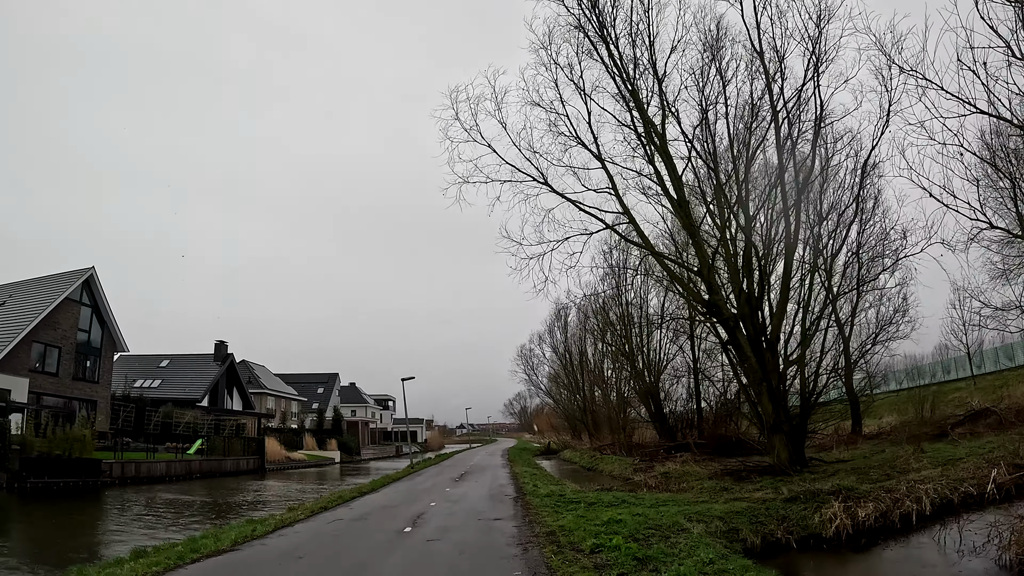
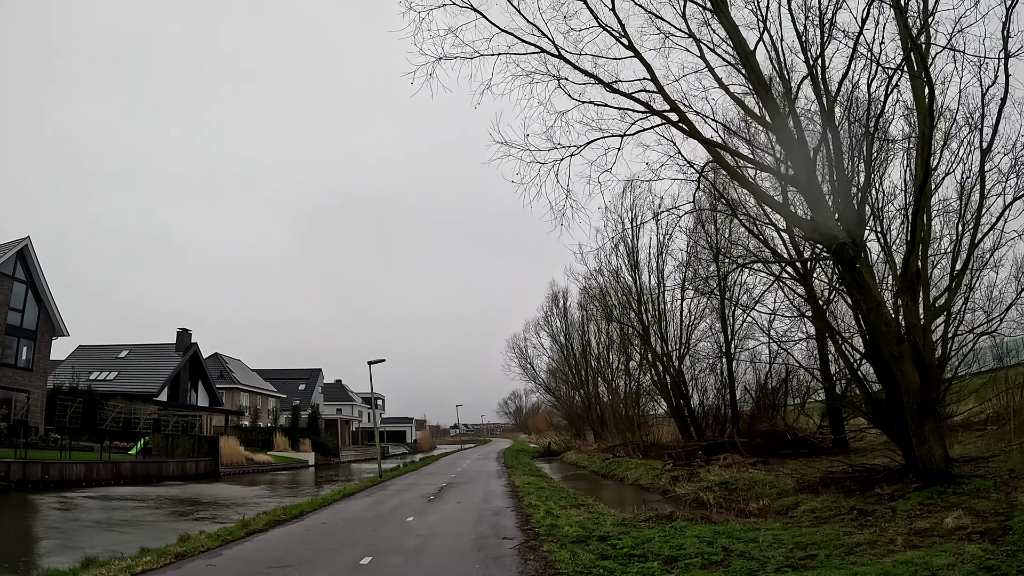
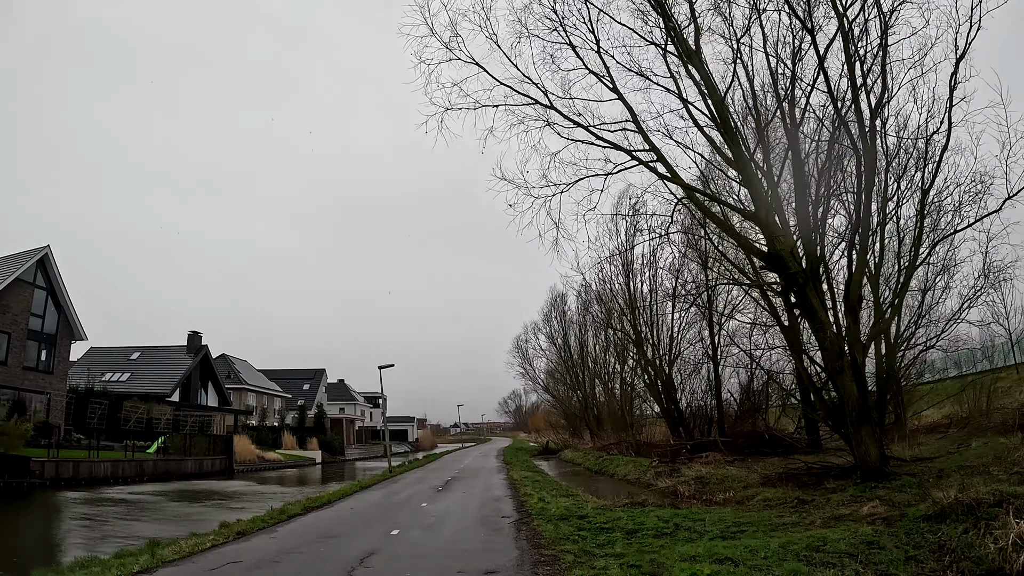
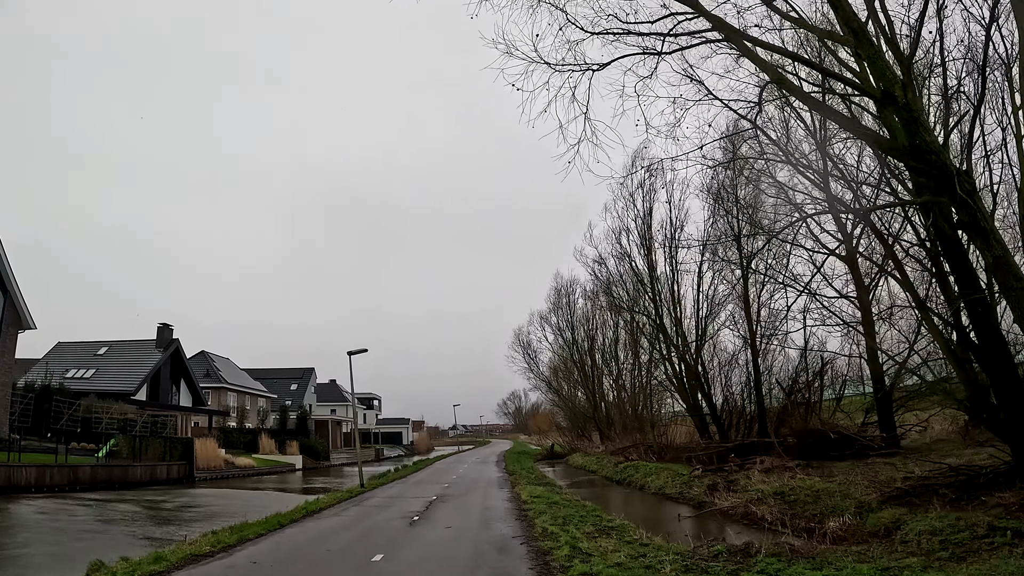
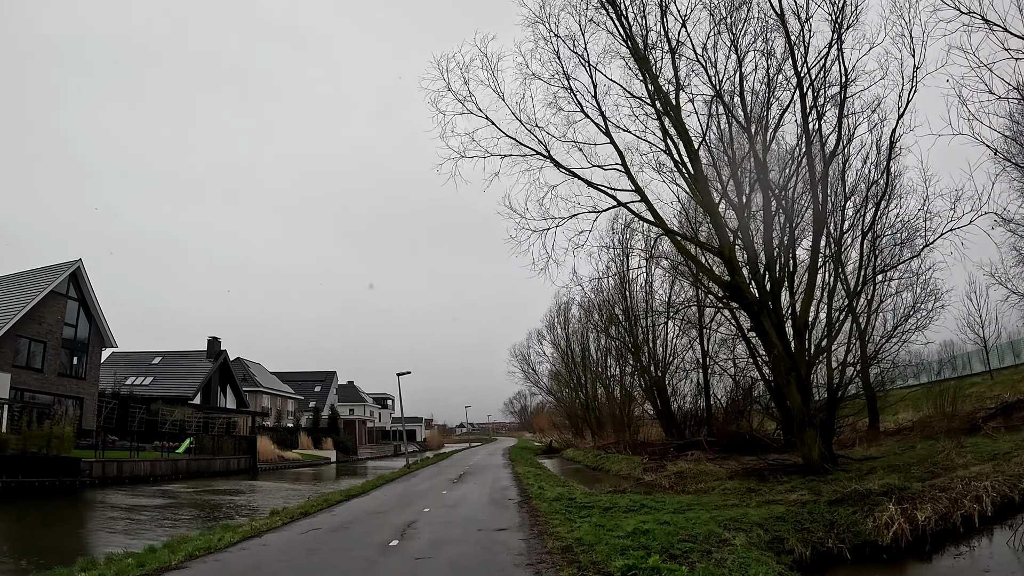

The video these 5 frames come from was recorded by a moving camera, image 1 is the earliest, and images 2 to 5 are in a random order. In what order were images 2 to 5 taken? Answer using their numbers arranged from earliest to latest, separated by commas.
5, 3, 2, 4
